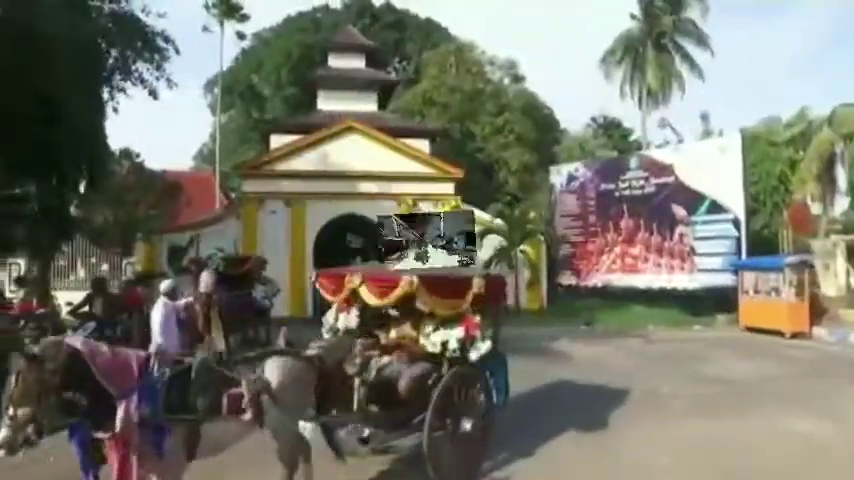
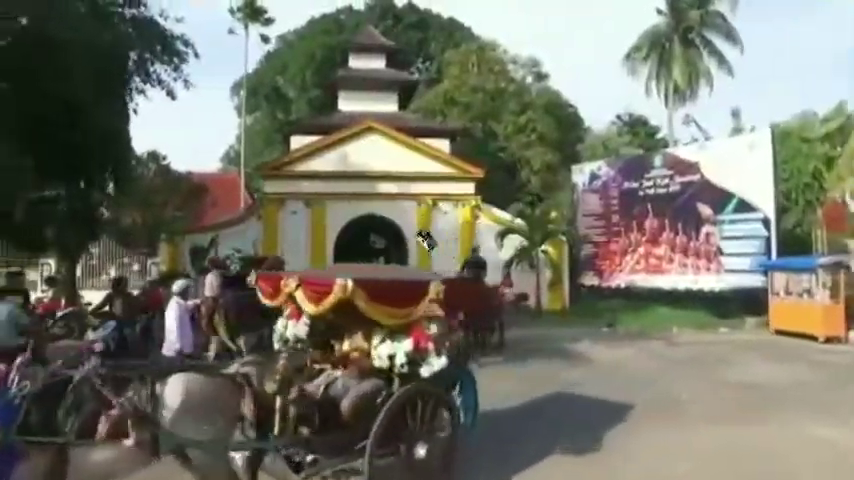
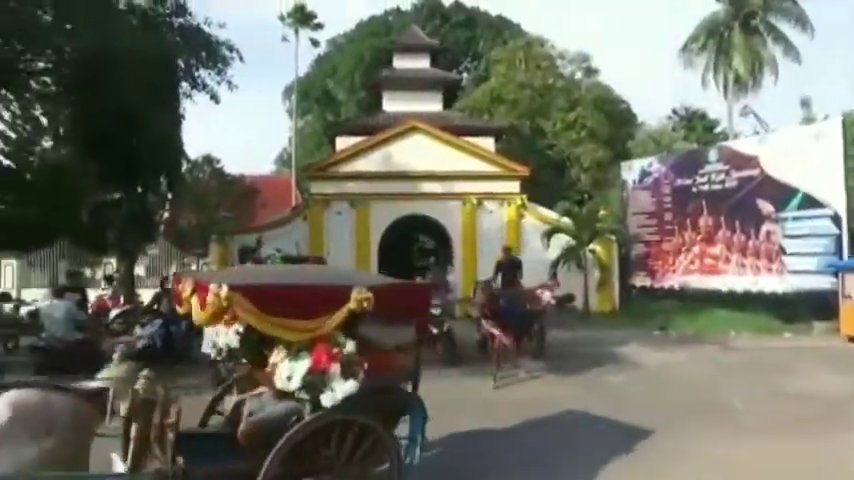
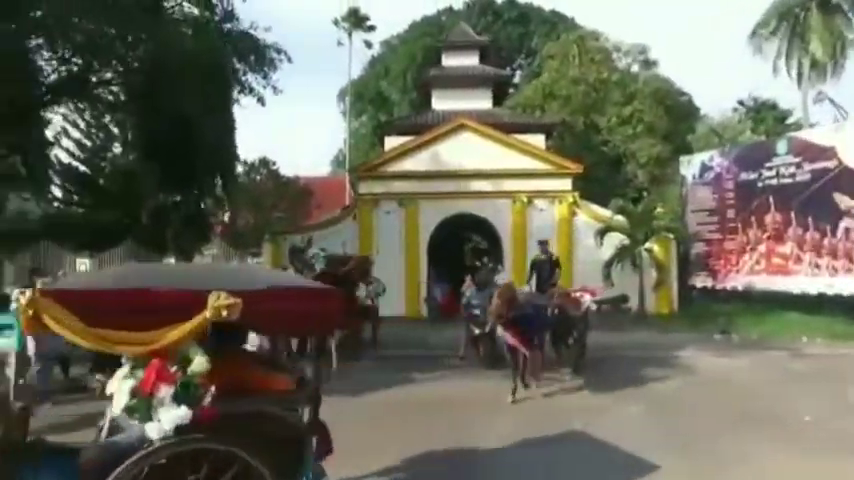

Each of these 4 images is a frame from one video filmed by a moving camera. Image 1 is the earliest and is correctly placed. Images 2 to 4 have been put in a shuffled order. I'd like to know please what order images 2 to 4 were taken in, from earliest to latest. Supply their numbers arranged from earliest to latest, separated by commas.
2, 3, 4
